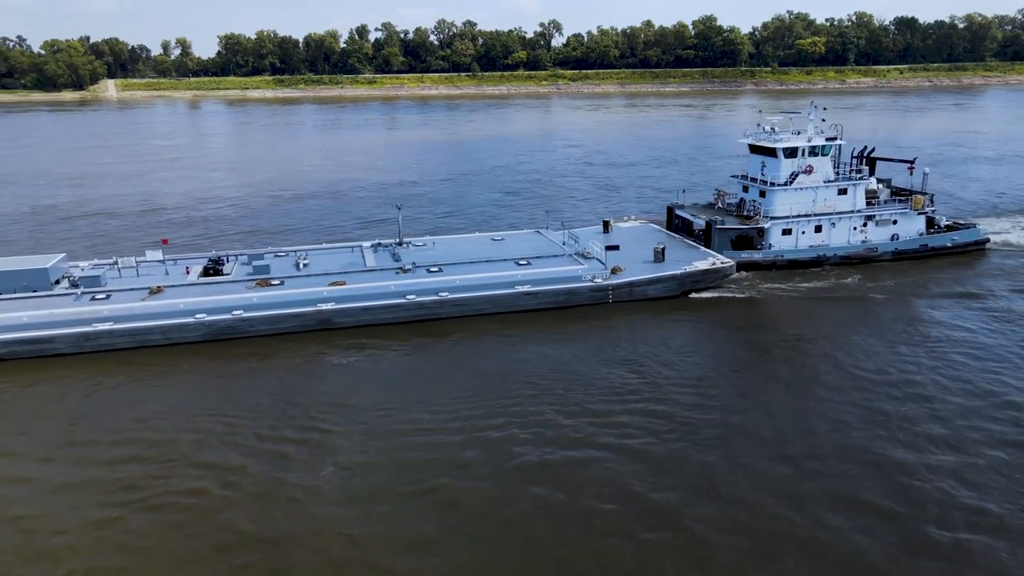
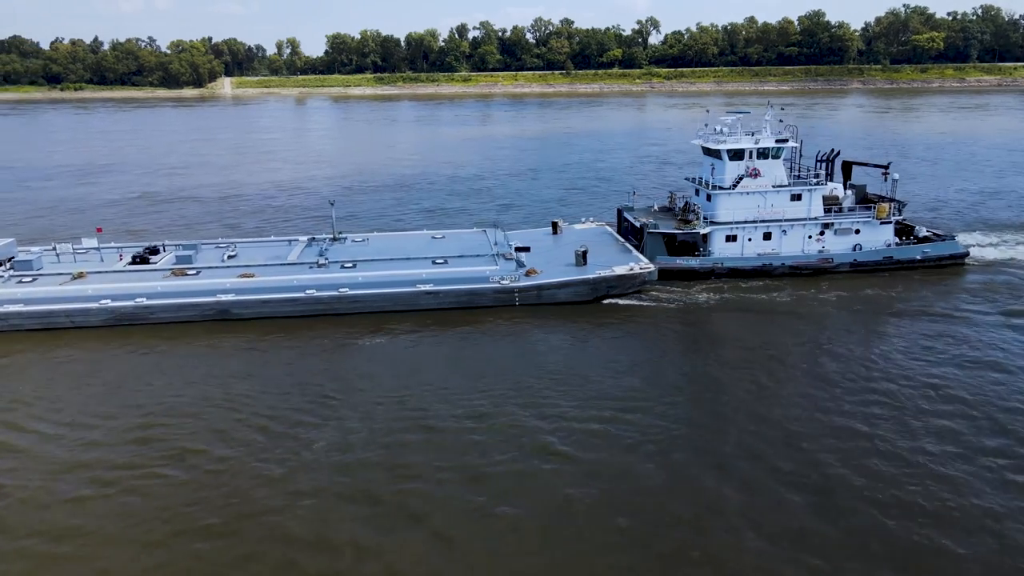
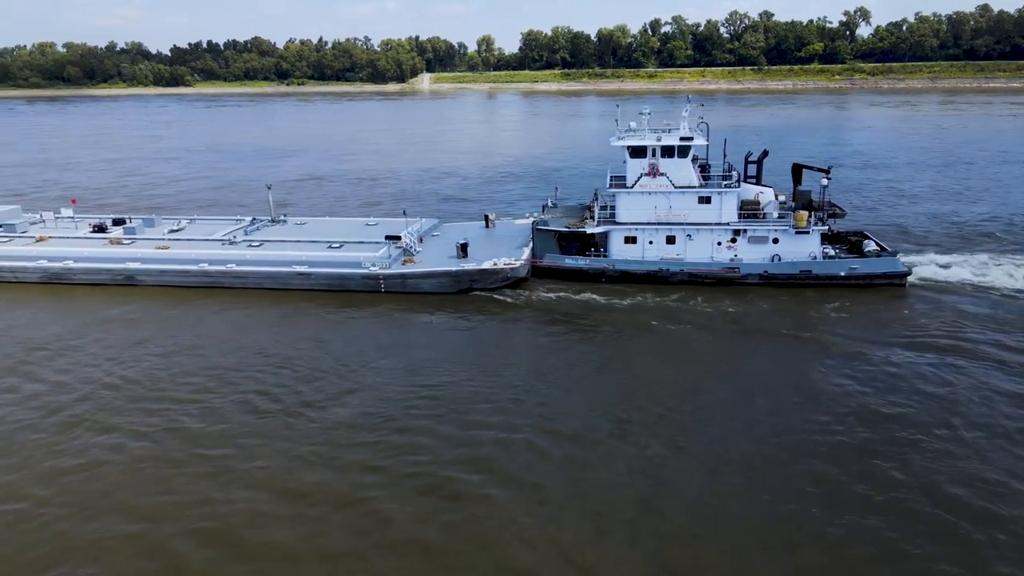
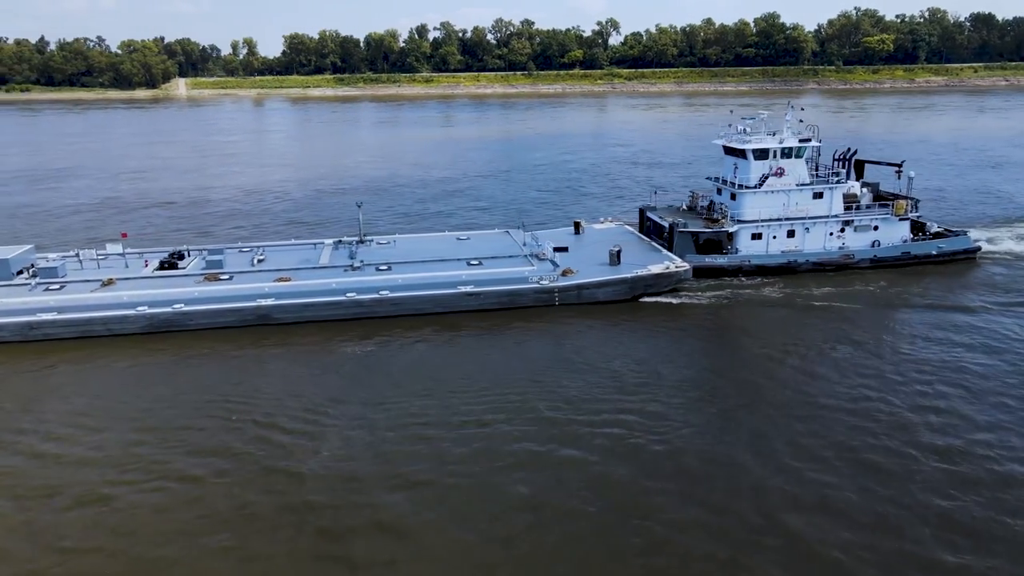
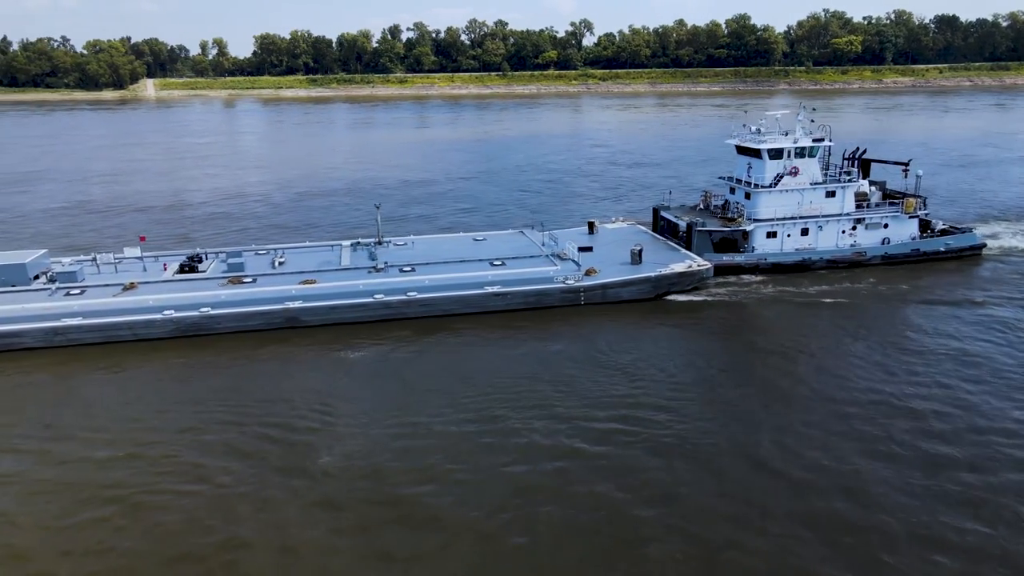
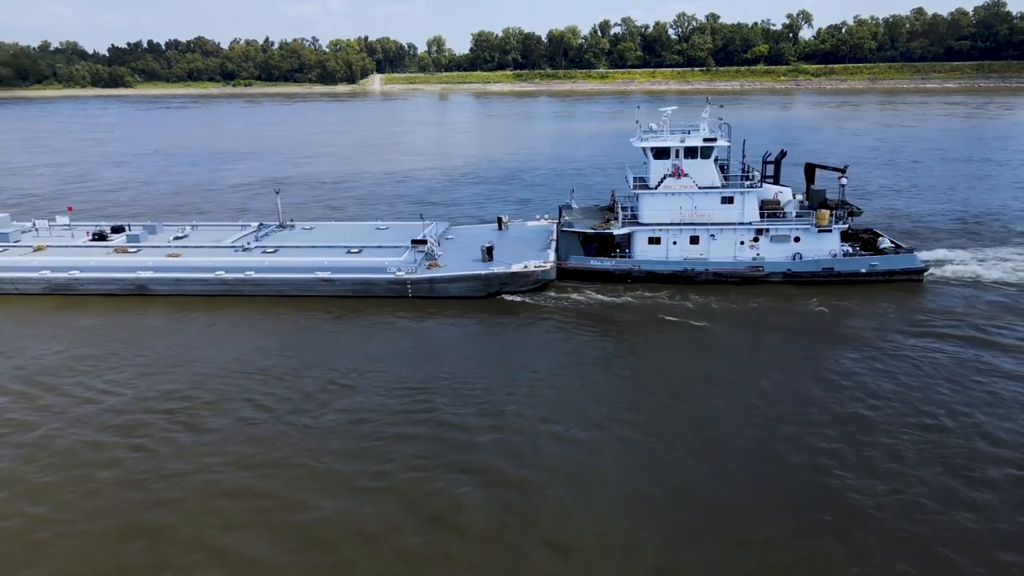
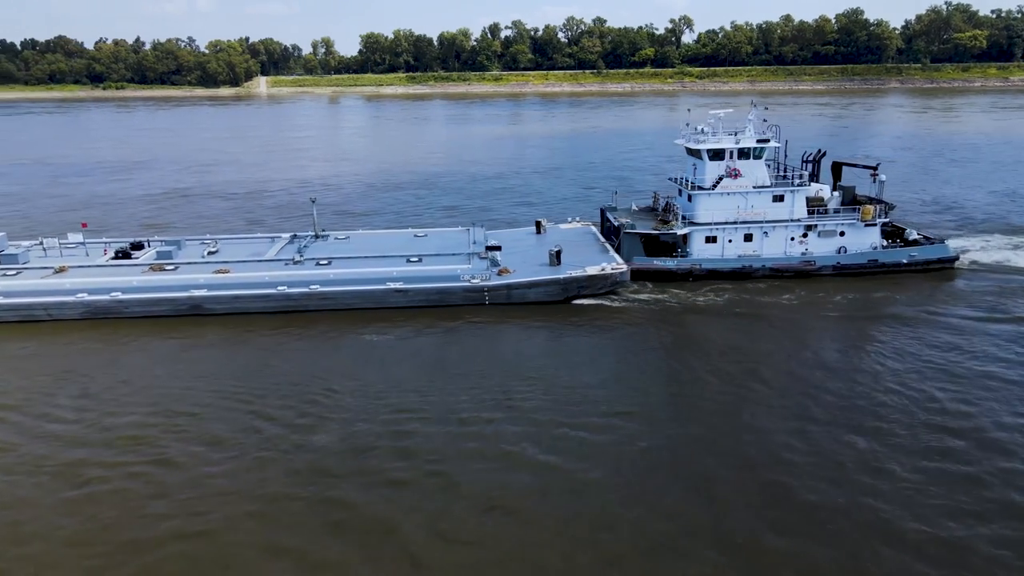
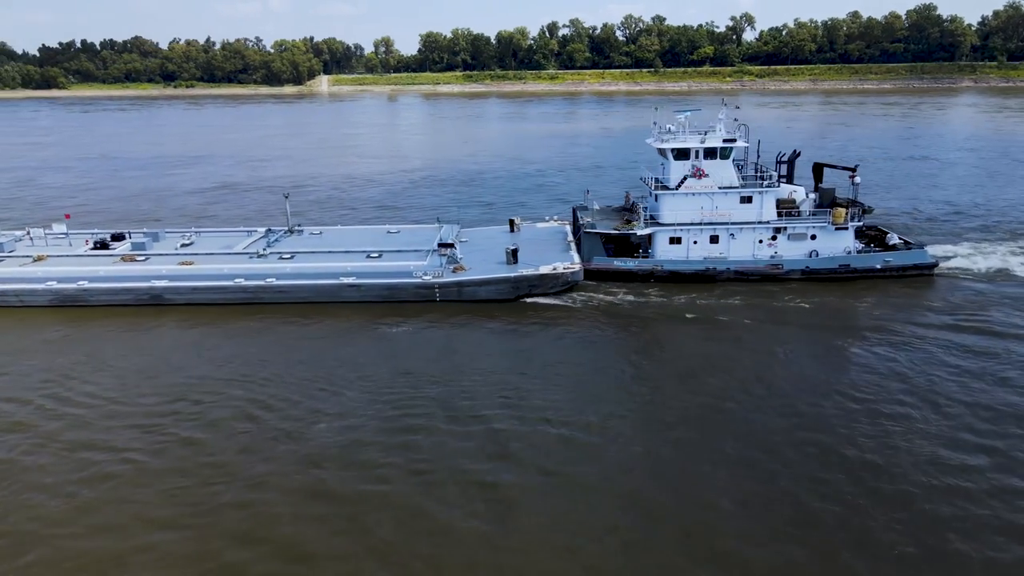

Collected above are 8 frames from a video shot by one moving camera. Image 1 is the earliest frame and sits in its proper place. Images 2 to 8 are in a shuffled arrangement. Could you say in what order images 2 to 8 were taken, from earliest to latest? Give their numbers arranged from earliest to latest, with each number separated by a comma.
5, 4, 2, 7, 8, 6, 3
